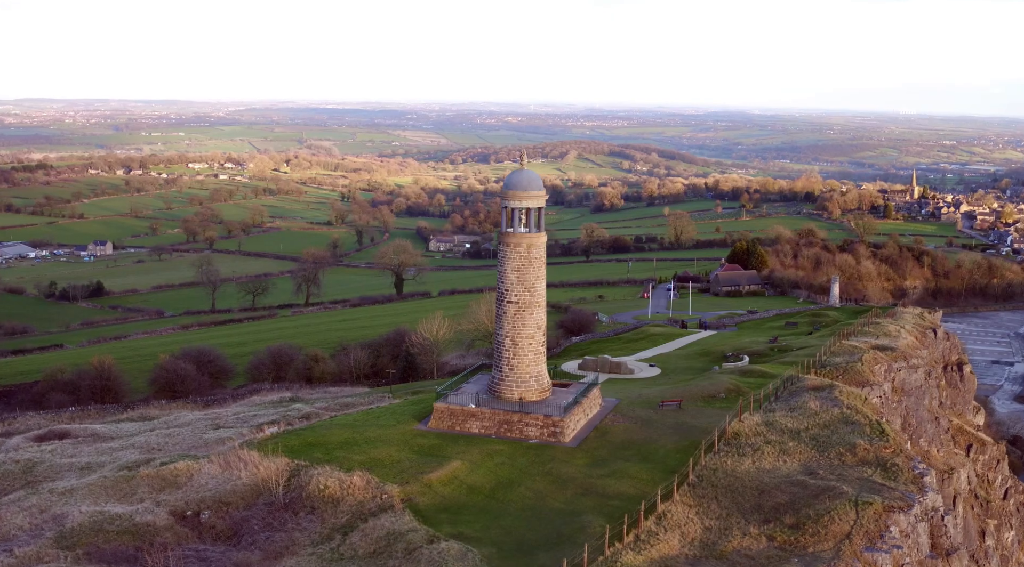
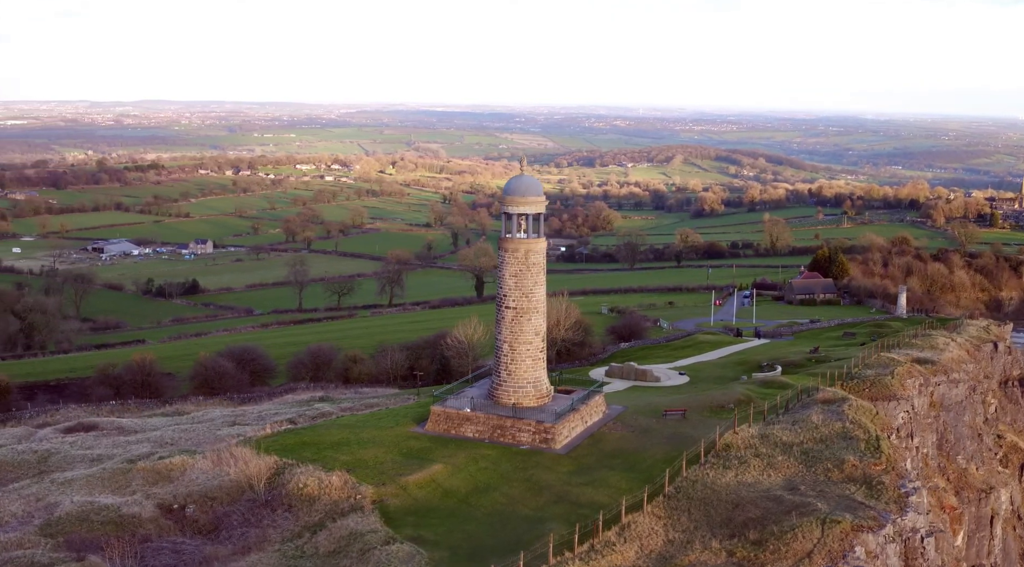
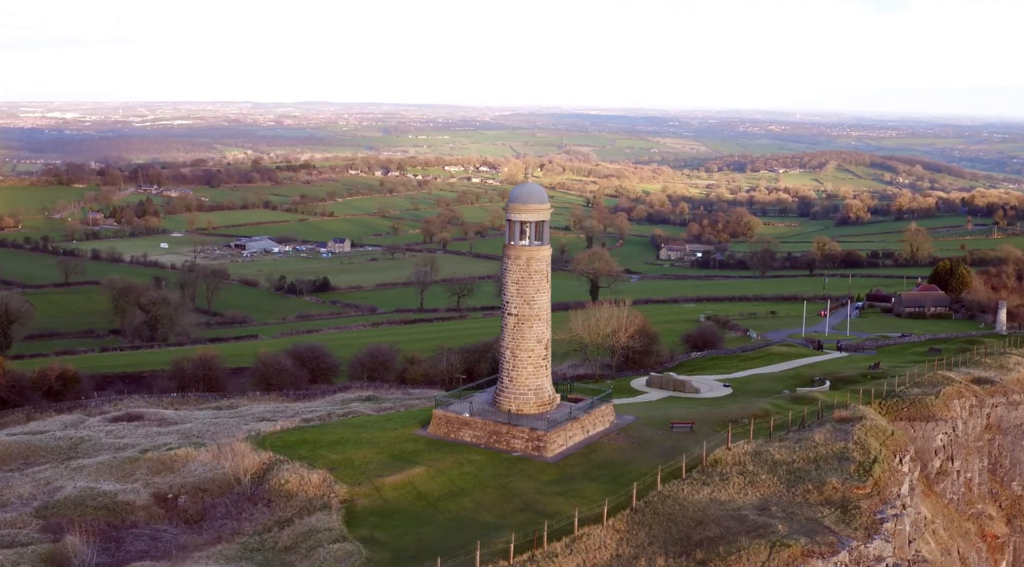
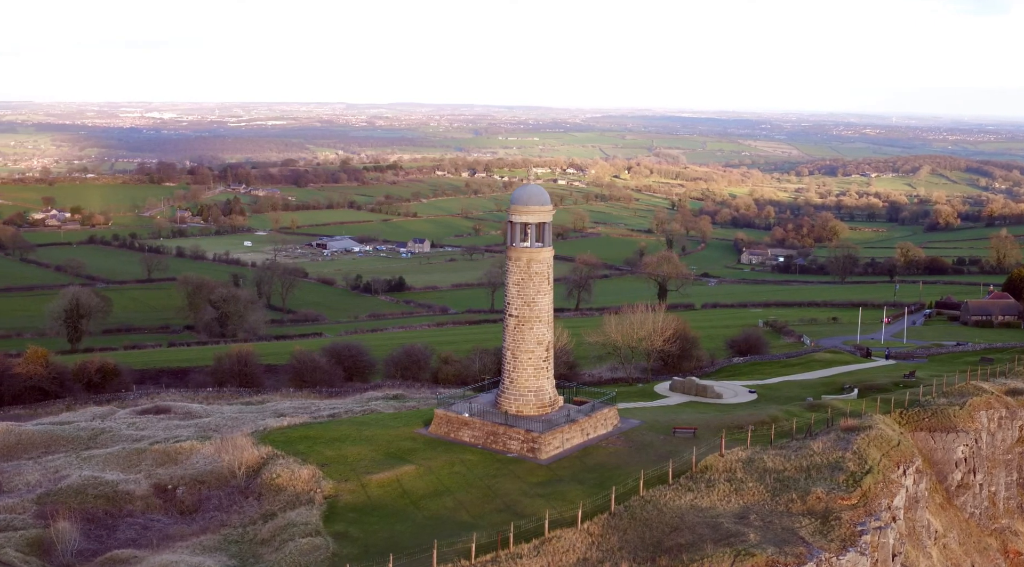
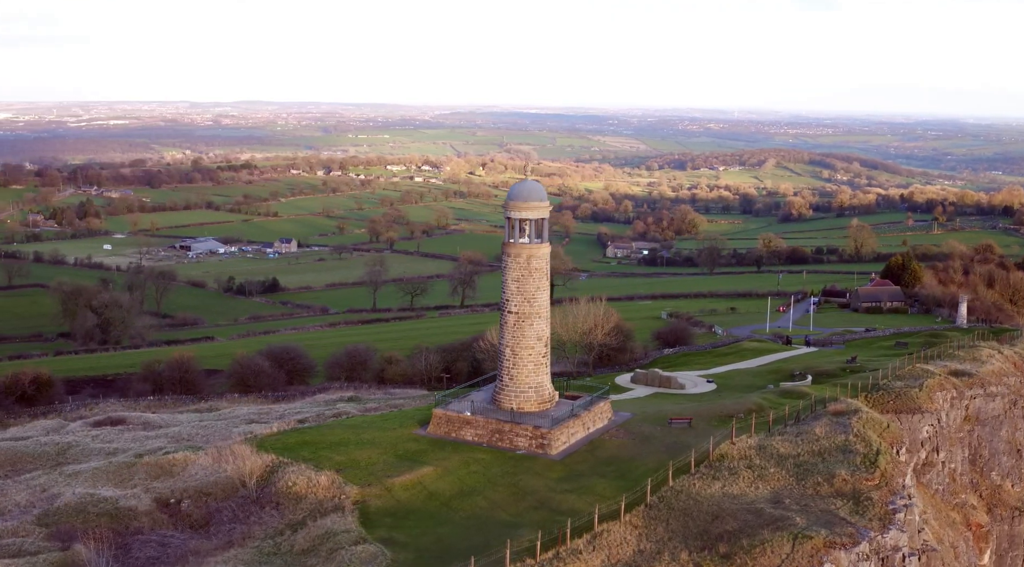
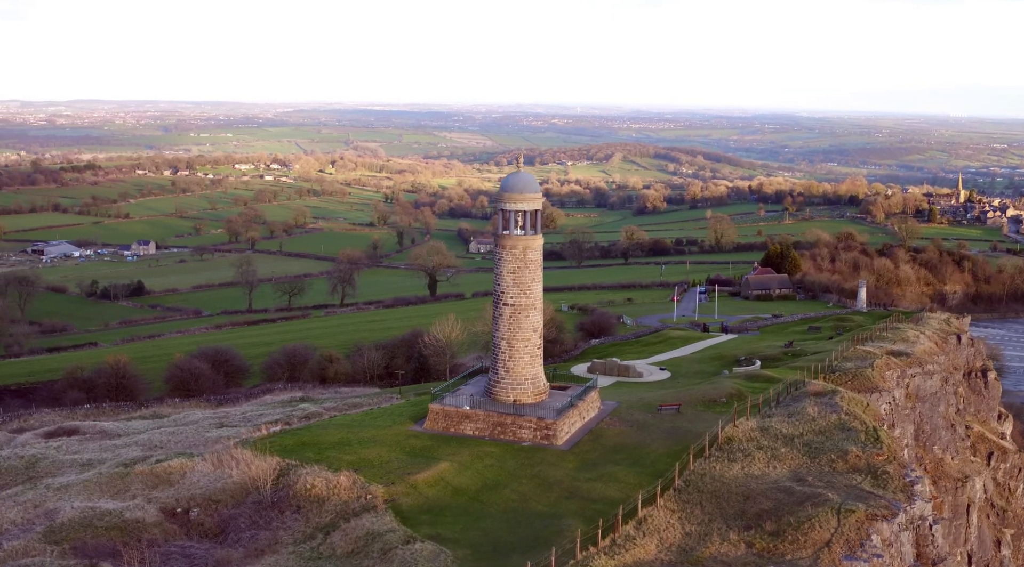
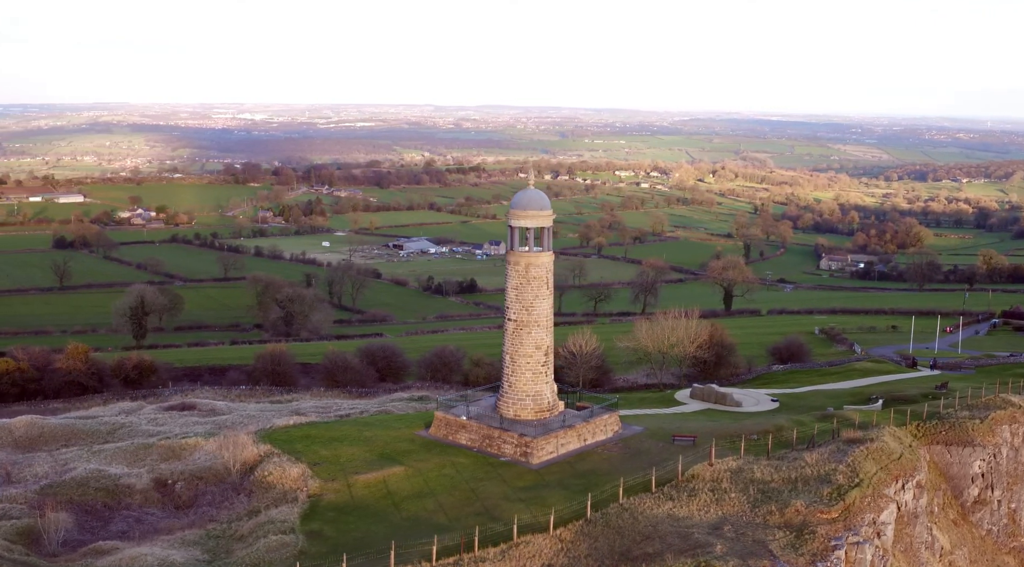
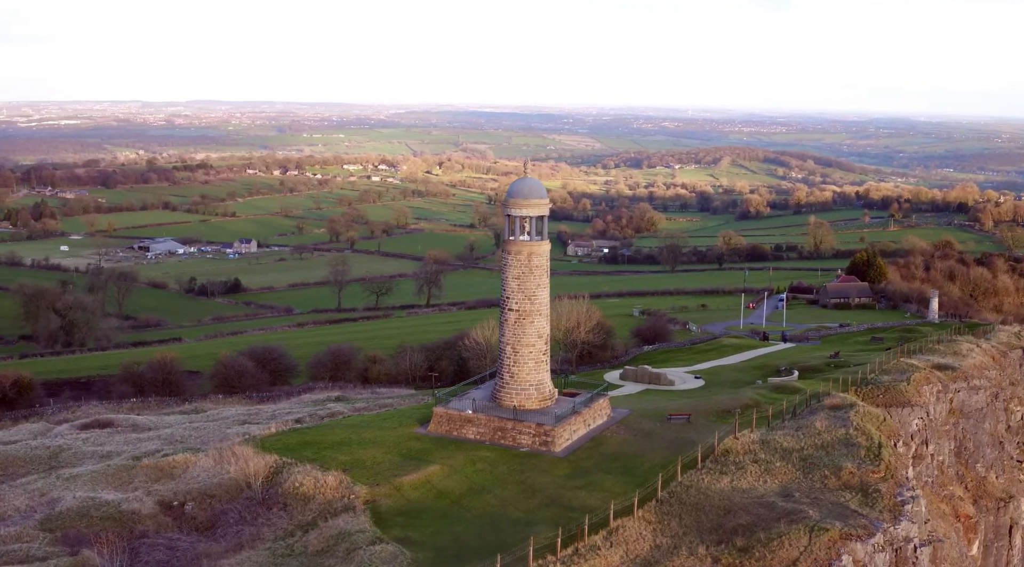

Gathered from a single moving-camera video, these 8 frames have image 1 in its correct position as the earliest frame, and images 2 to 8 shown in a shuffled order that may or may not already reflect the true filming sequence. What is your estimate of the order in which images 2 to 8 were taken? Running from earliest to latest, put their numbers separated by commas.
6, 2, 8, 5, 3, 4, 7
